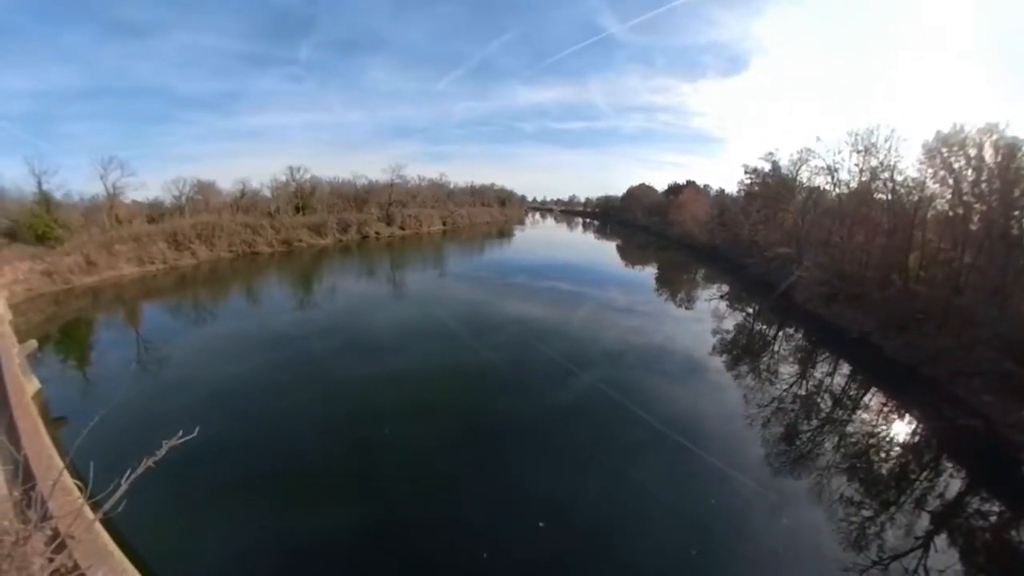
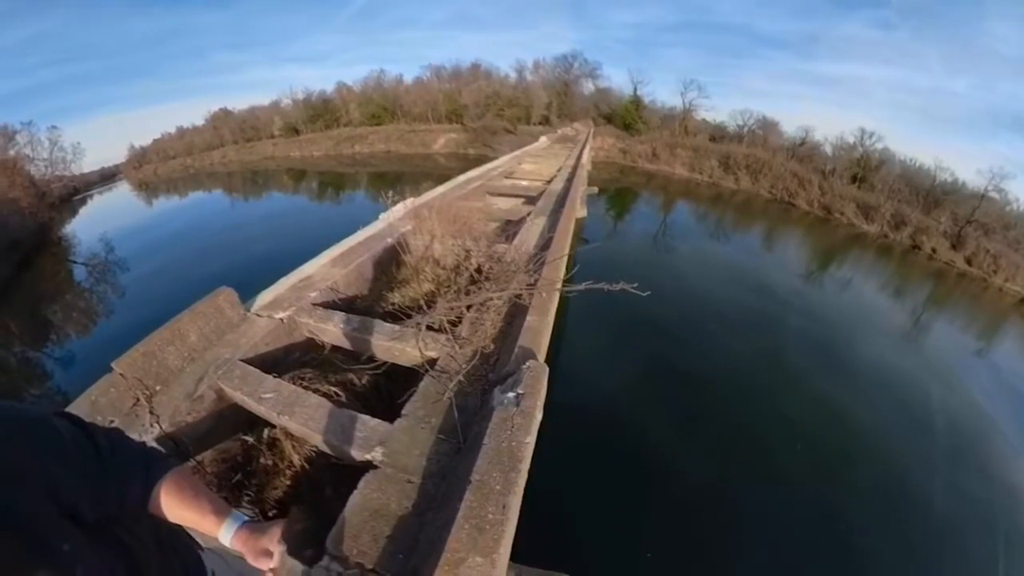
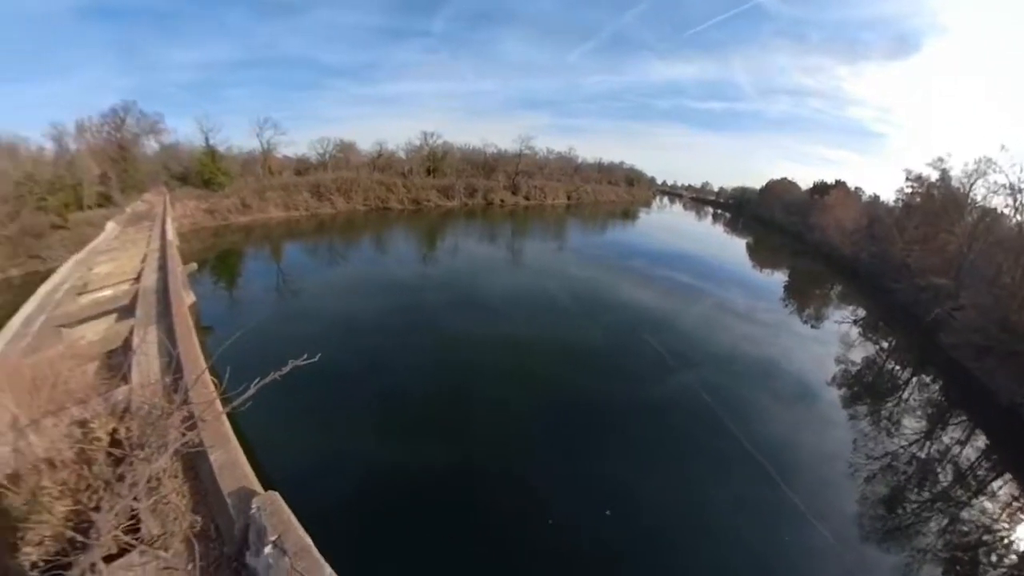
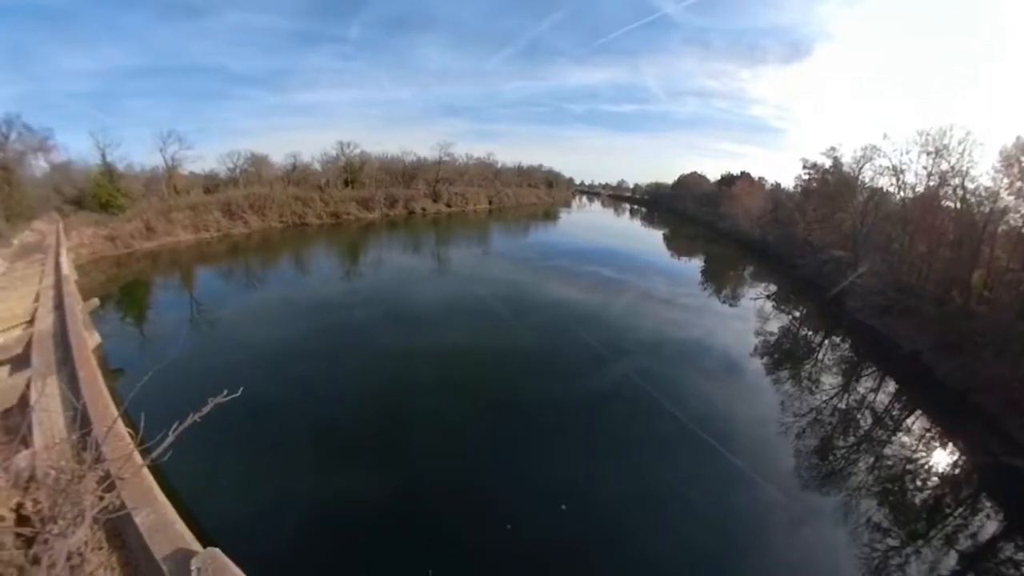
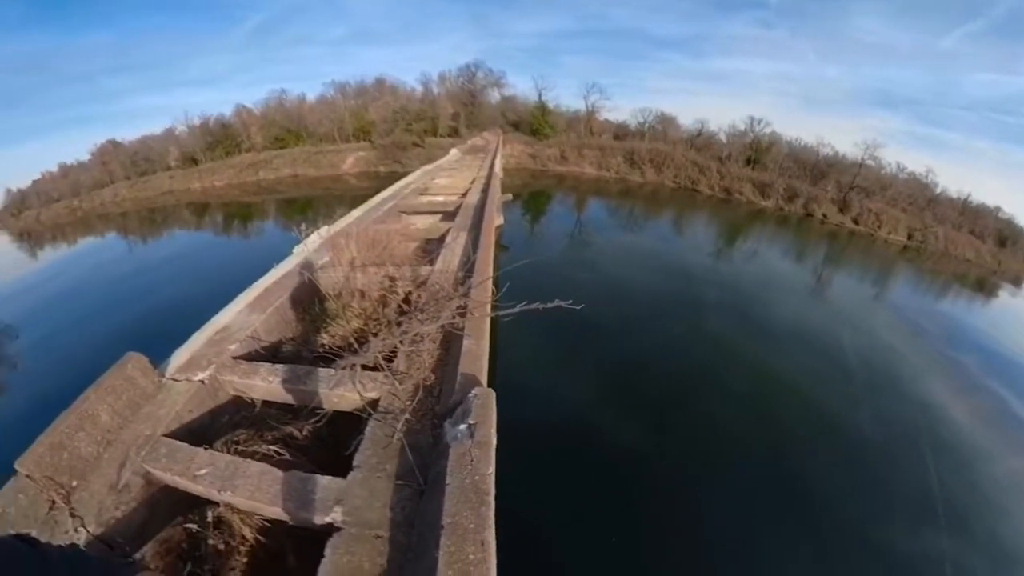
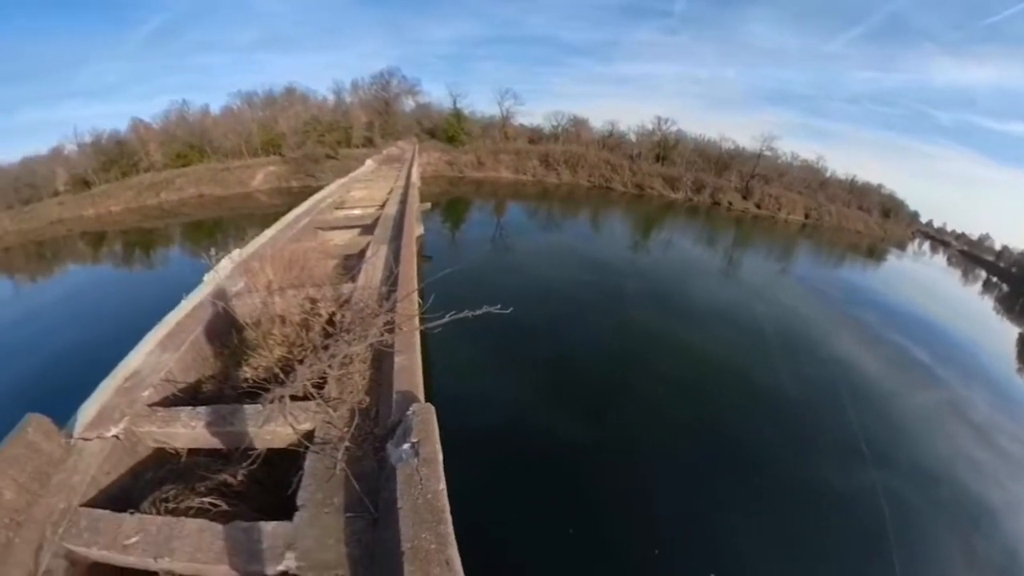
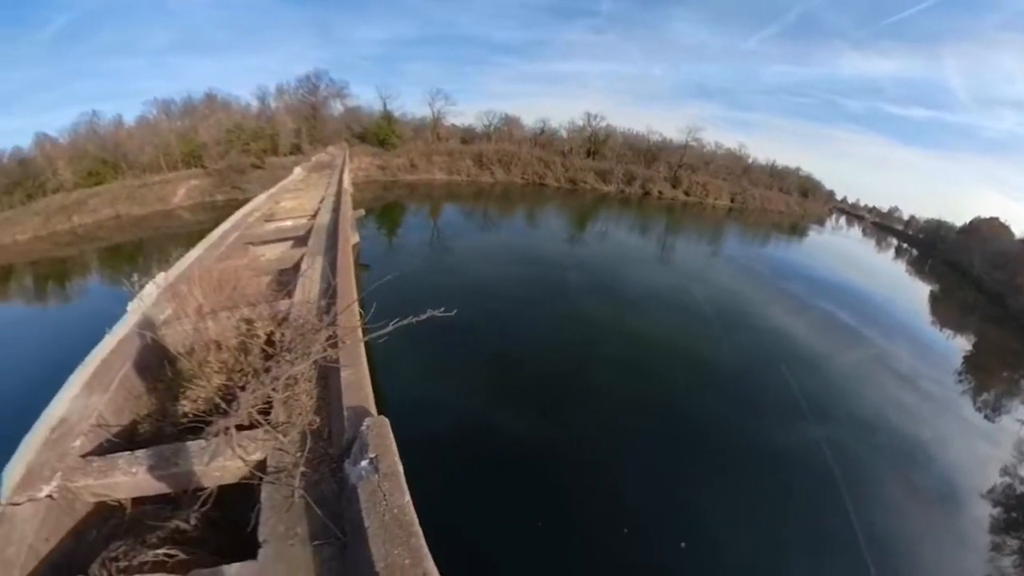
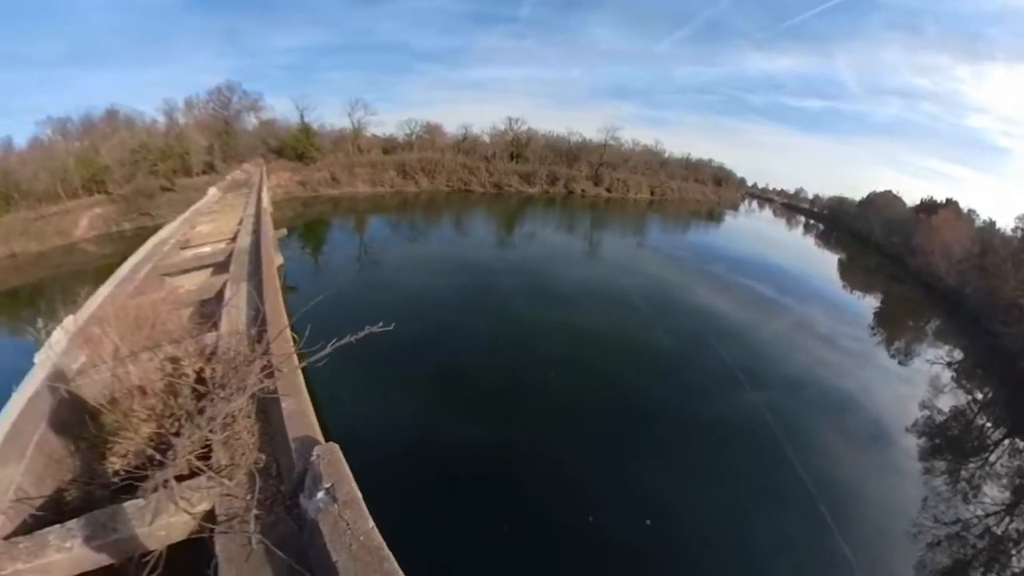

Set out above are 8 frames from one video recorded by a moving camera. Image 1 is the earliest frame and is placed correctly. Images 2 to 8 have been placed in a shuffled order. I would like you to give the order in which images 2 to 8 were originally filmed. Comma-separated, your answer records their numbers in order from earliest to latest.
4, 3, 8, 7, 6, 5, 2
